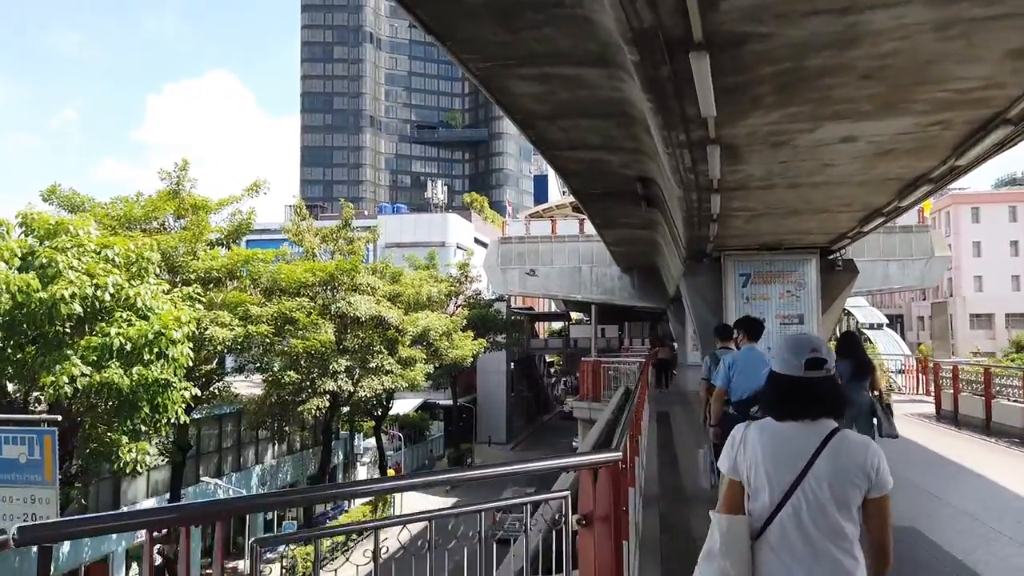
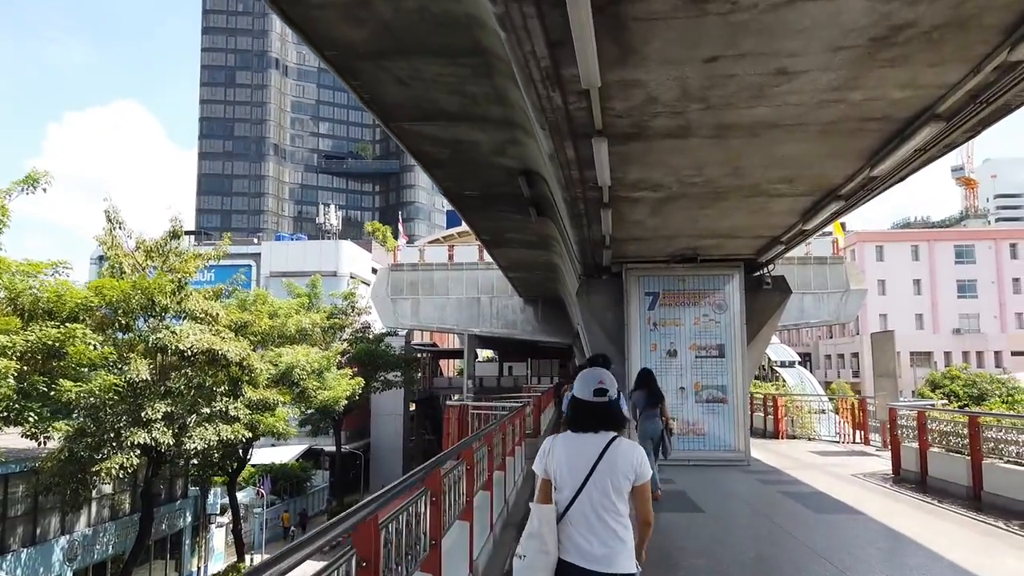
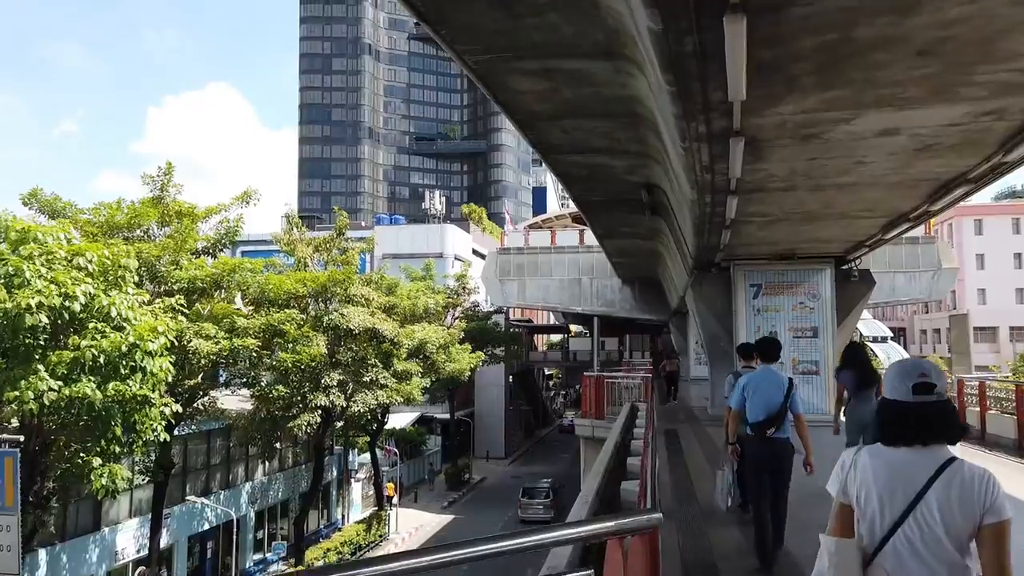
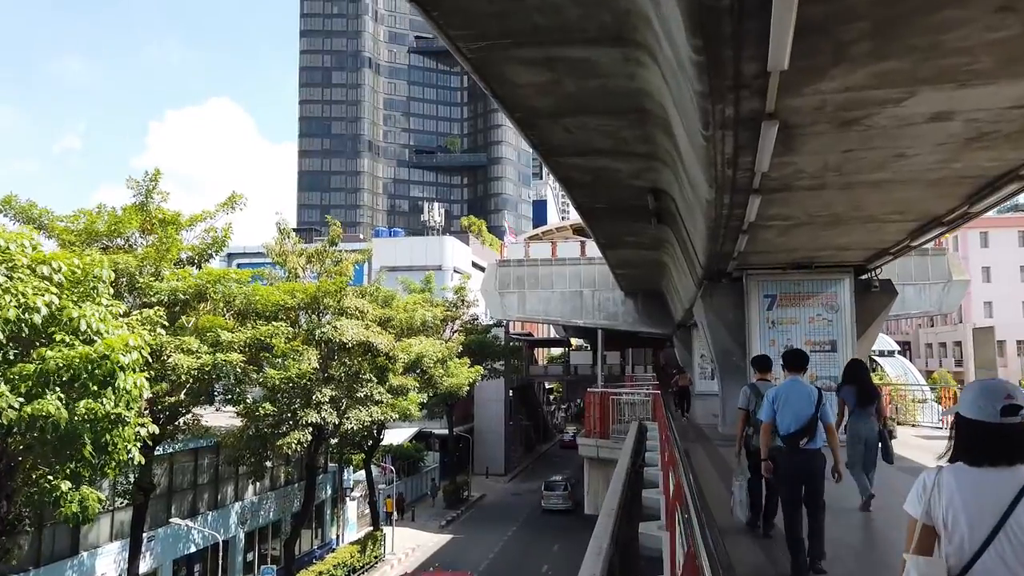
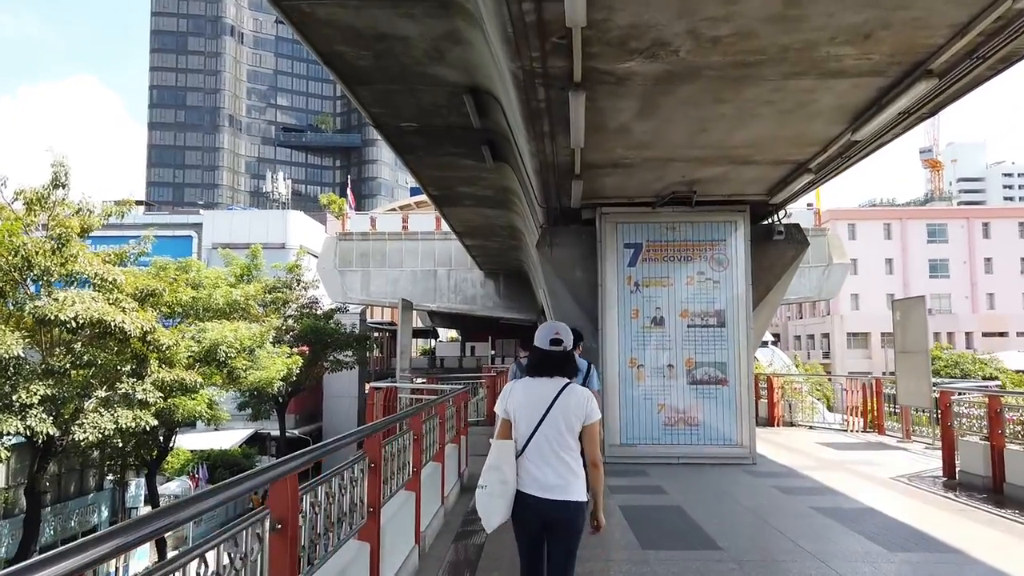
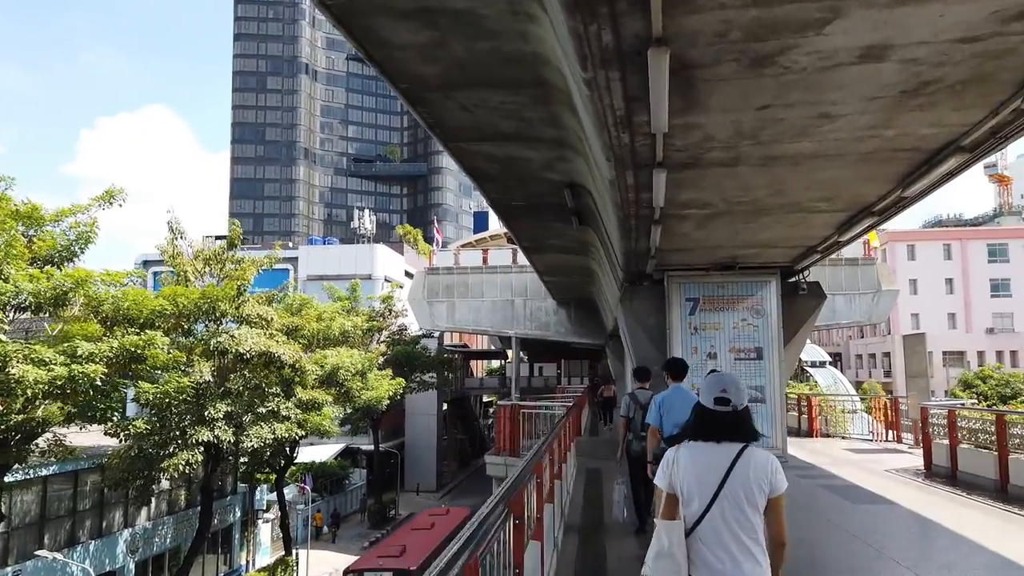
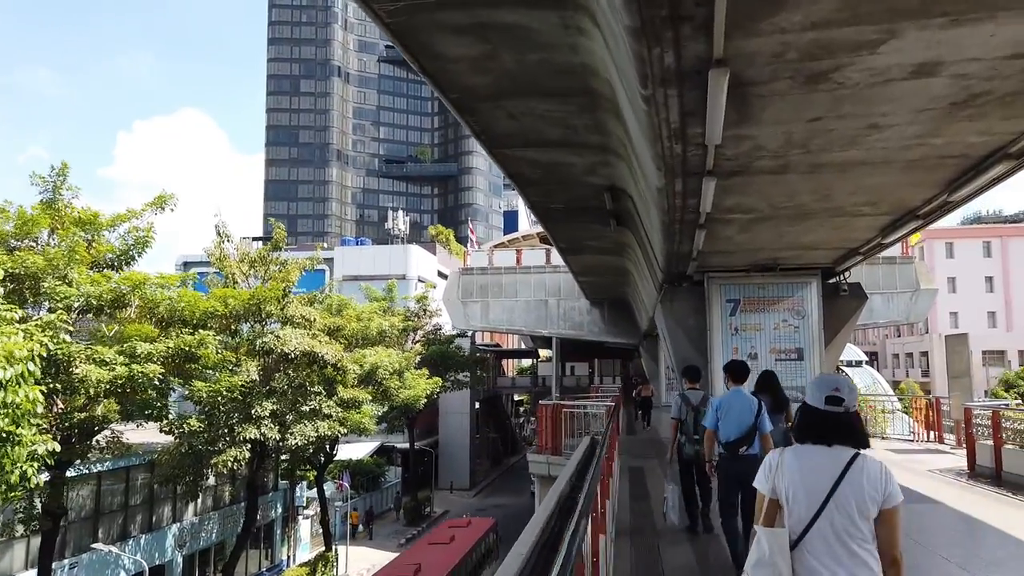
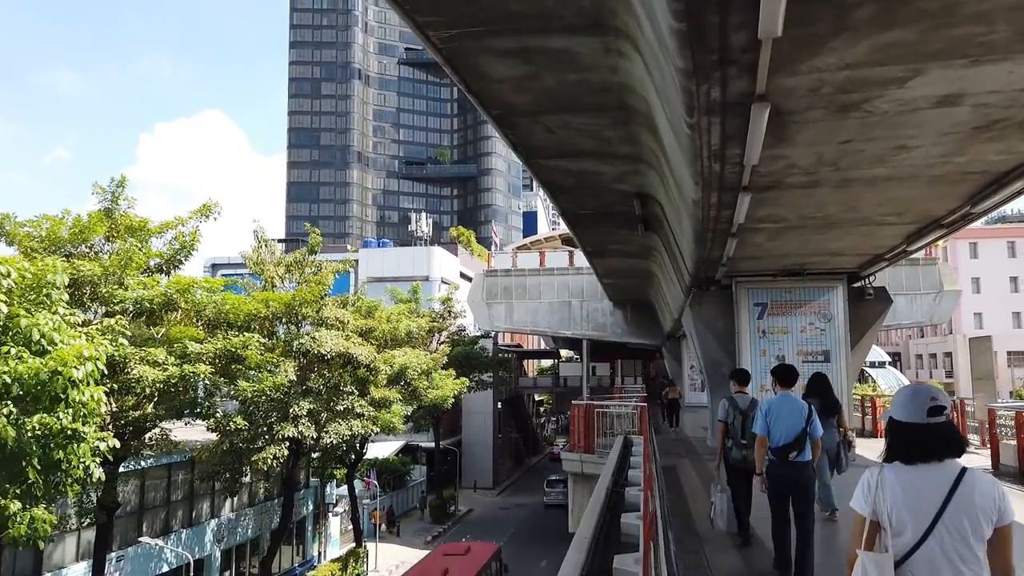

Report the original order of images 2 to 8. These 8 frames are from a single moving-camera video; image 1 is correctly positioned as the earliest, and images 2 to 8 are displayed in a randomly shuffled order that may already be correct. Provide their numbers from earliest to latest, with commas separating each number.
3, 4, 8, 7, 6, 2, 5
